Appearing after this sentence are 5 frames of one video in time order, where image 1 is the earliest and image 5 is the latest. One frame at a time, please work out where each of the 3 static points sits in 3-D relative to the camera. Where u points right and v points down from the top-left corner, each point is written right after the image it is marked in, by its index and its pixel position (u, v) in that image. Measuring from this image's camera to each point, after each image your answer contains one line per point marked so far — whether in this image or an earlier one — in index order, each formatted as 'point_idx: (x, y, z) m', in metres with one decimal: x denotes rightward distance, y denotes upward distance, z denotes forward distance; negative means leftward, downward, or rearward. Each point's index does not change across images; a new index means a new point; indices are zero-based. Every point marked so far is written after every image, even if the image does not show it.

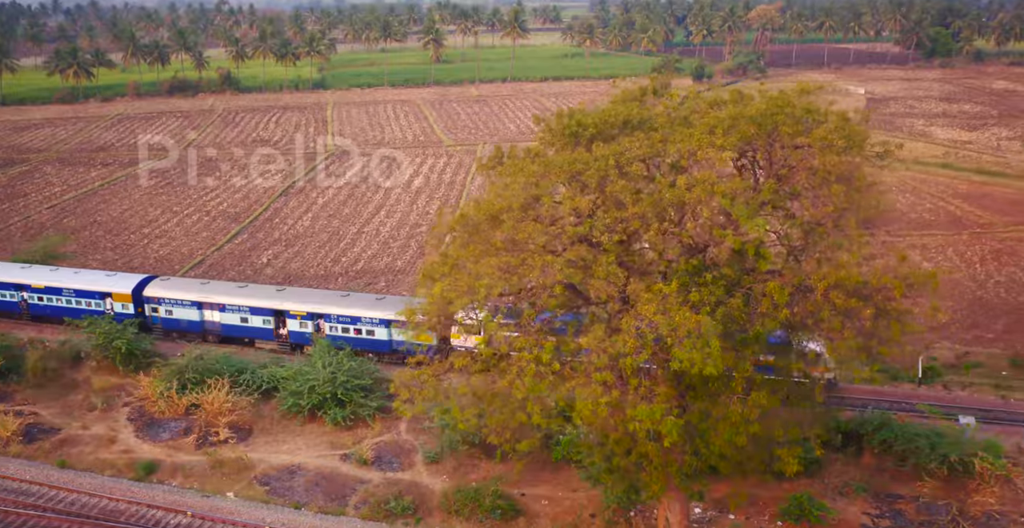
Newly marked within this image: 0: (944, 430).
0: (+8.9, -3.4, +17.9) m
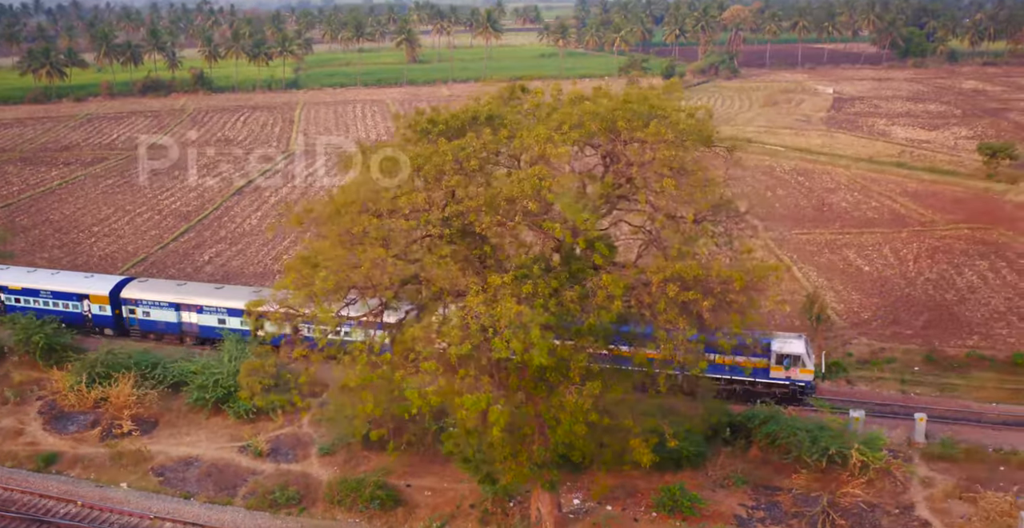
0: (+6.6, -3.3, +18.1) m
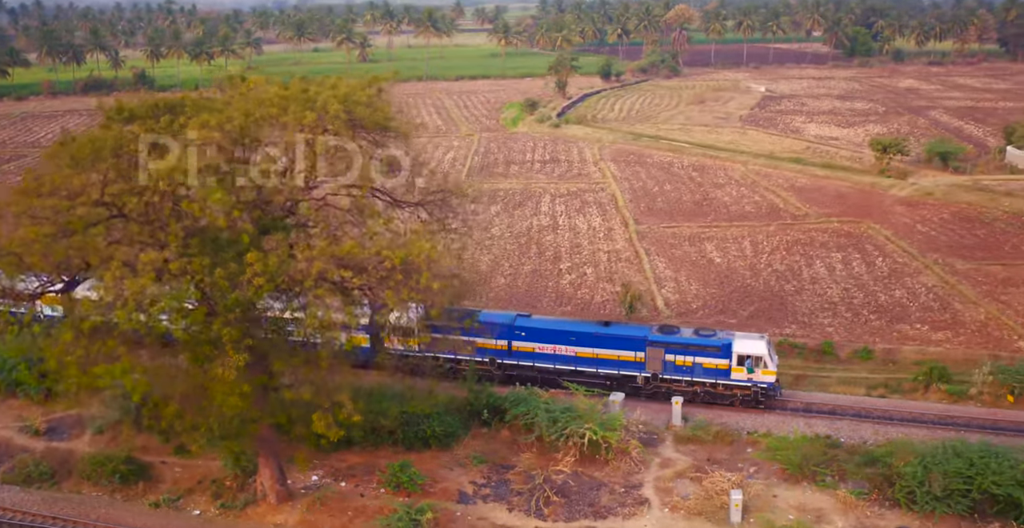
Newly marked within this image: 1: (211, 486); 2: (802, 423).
0: (+1.4, -3.0, +18.5) m
1: (-6.0, -4.4, +17.2) m
2: (+6.4, -3.6, +19.2) m
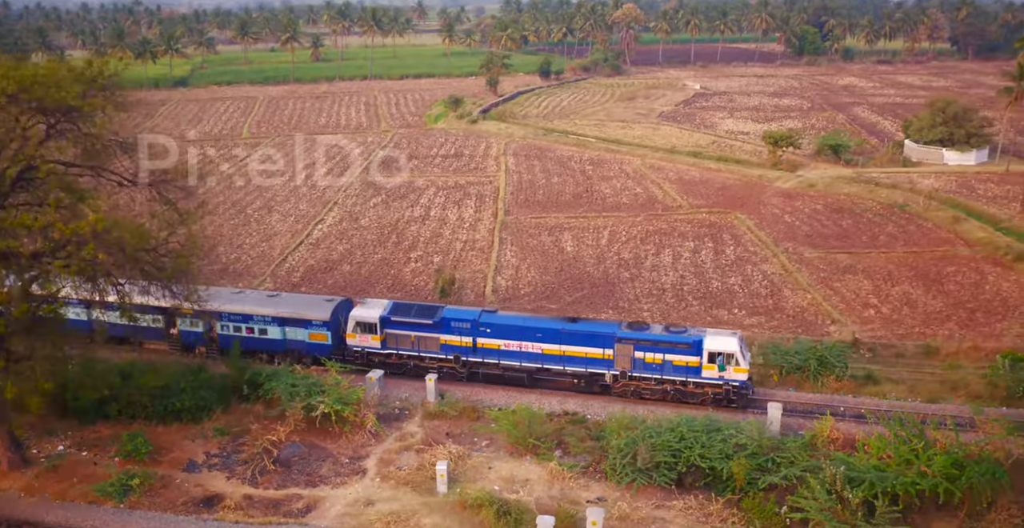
0: (-4.1, -2.5, +18.9) m
1: (-11.5, -3.9, +17.8) m
2: (+1.0, -3.1, +19.6) m
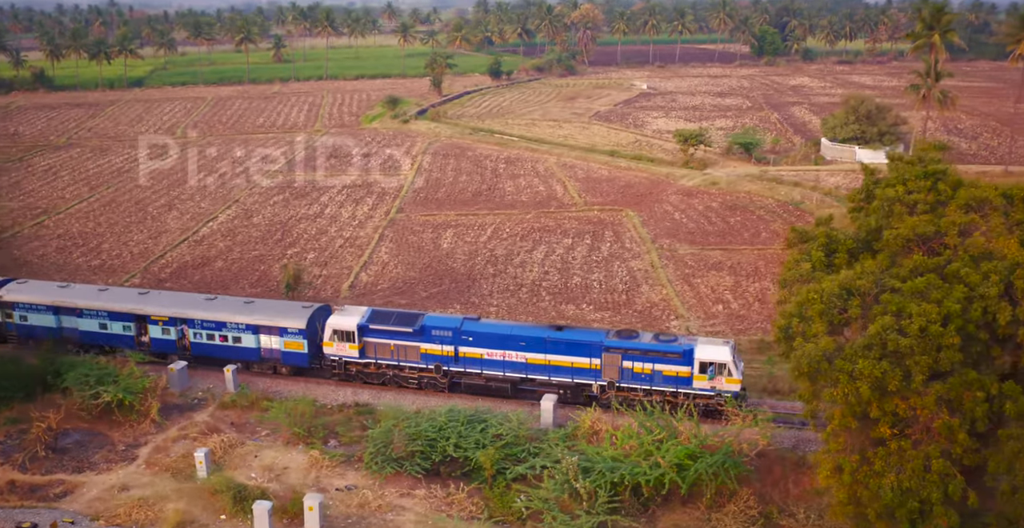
0: (-8.7, -2.4, +19.2) m
1: (-16.1, -3.7, +18.2) m
2: (-3.6, -2.9, +19.7) m
